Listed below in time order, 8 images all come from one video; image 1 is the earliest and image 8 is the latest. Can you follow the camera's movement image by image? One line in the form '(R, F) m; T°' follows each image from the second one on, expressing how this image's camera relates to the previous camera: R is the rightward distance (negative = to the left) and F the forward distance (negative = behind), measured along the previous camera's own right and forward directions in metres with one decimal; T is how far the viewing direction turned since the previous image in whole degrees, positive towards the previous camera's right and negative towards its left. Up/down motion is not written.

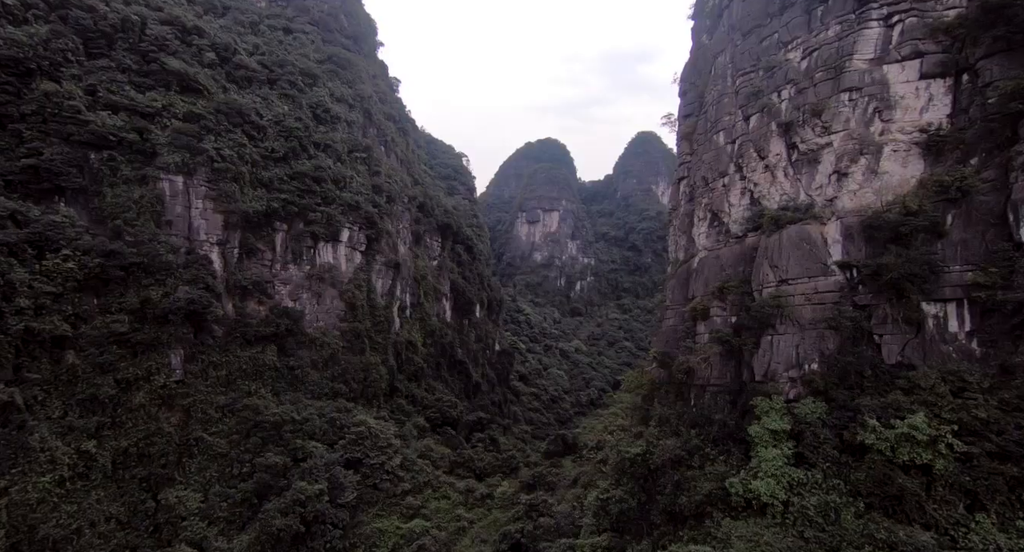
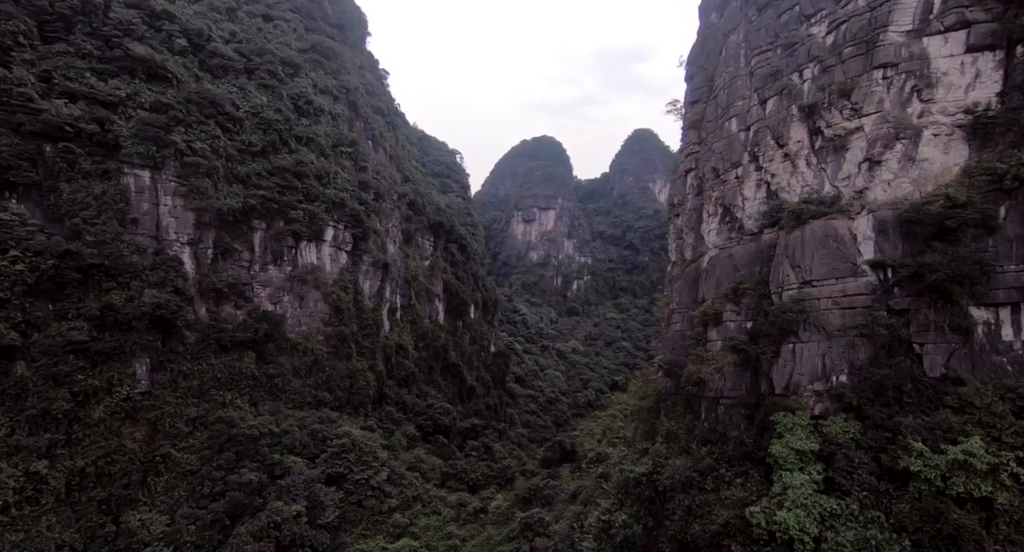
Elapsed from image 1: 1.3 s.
(+0.1, +1.0) m; 0°
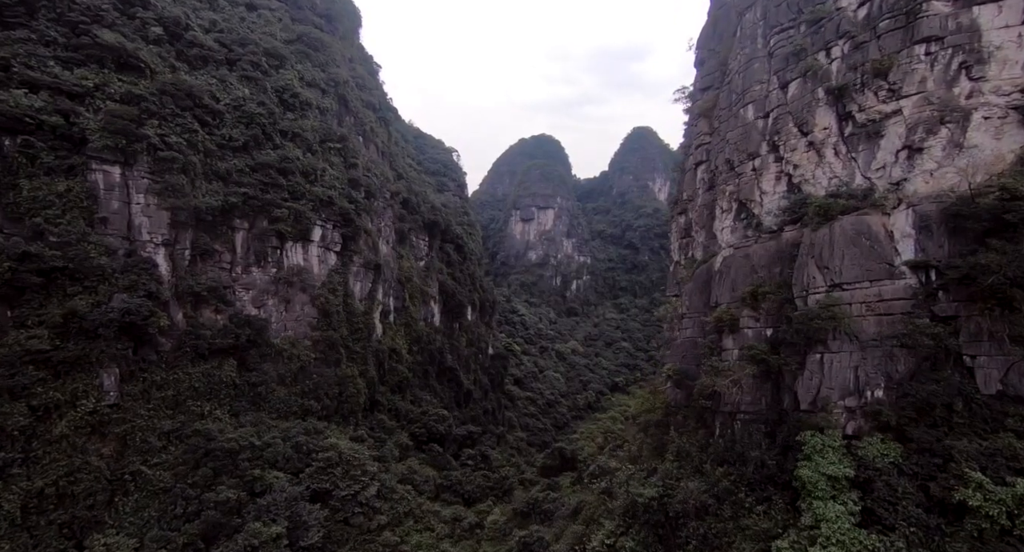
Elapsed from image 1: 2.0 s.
(+0.1, +0.9) m; 0°
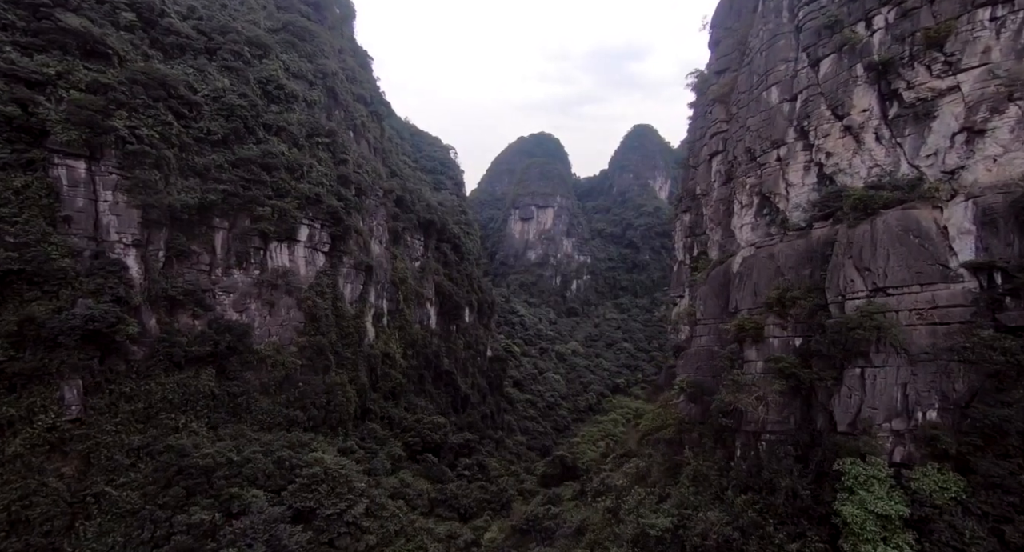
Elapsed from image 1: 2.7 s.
(0.0, +0.9) m; 0°
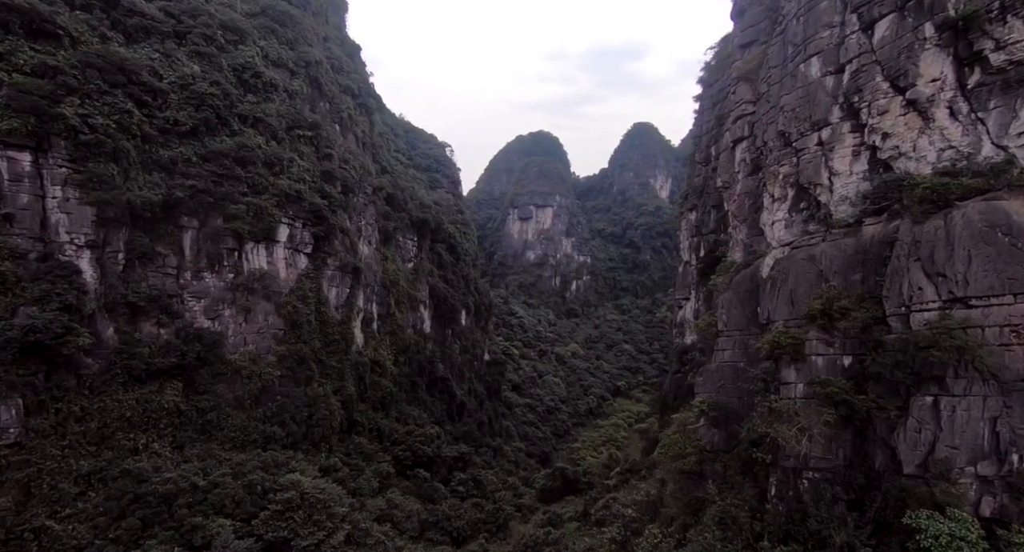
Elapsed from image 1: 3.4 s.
(+0.1, +1.2) m; 0°
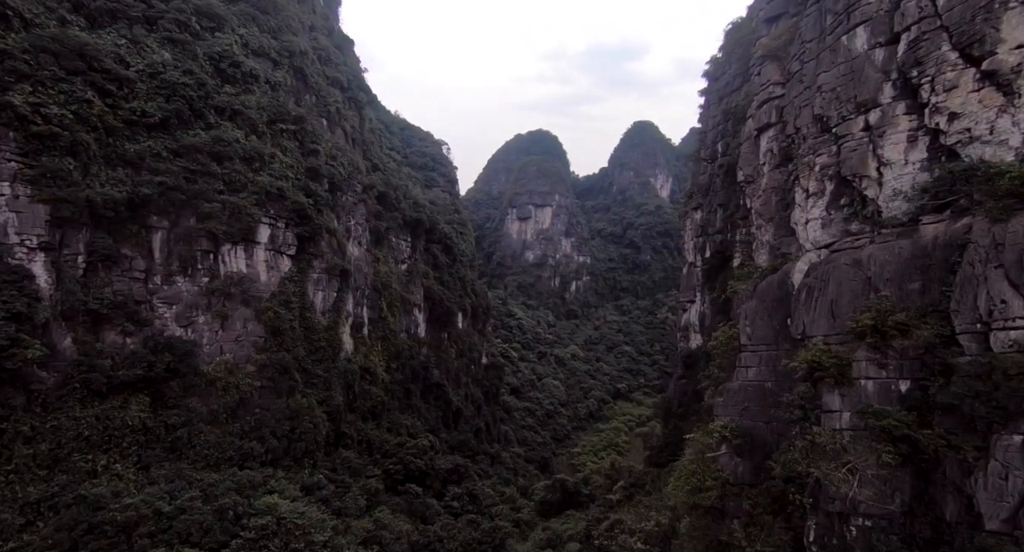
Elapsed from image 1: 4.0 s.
(+0.1, +1.0) m; 0°
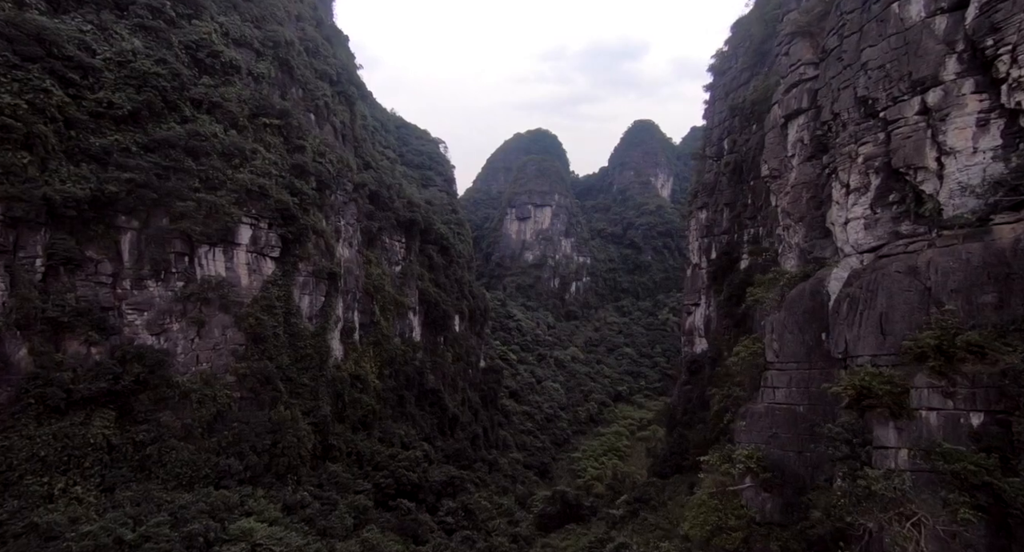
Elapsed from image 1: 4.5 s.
(+0.1, +0.9) m; 0°
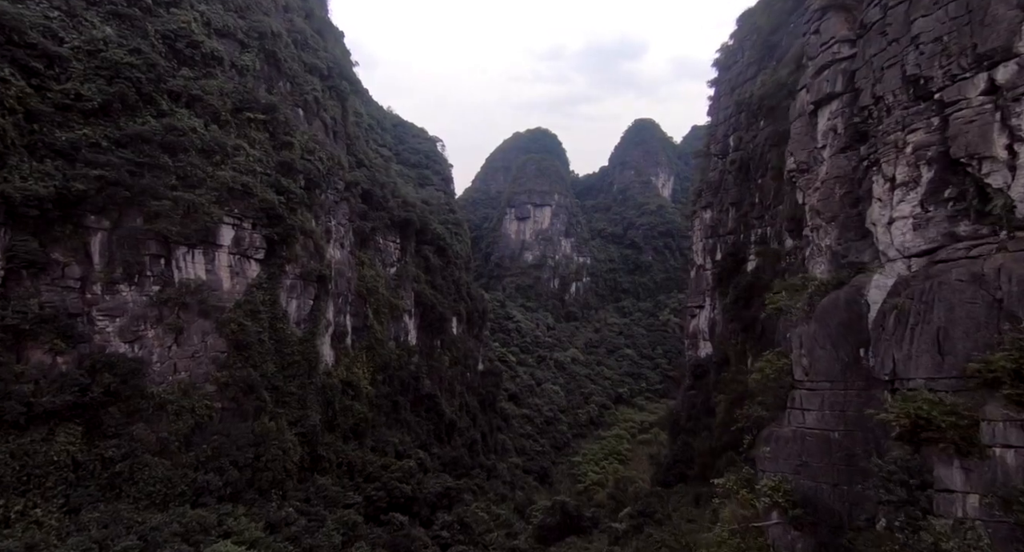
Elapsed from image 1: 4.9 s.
(+0.1, +0.7) m; 0°
